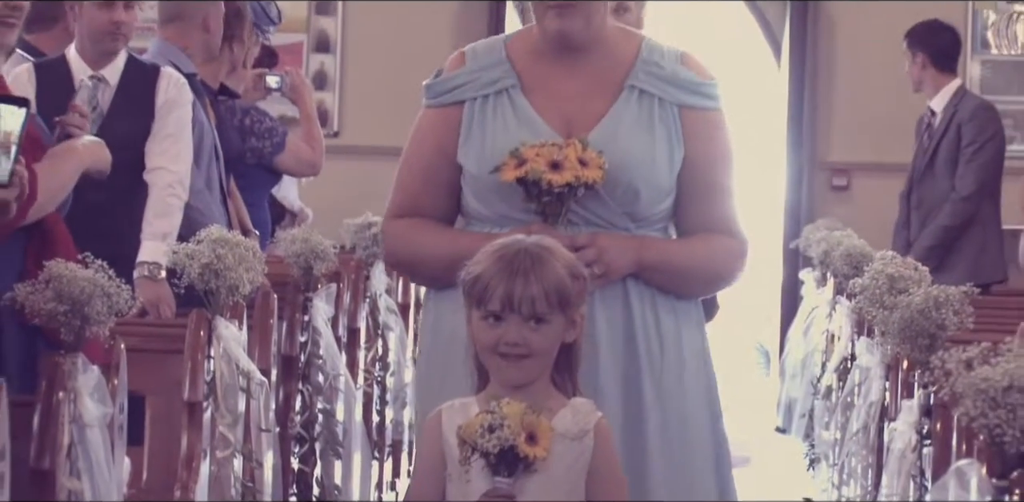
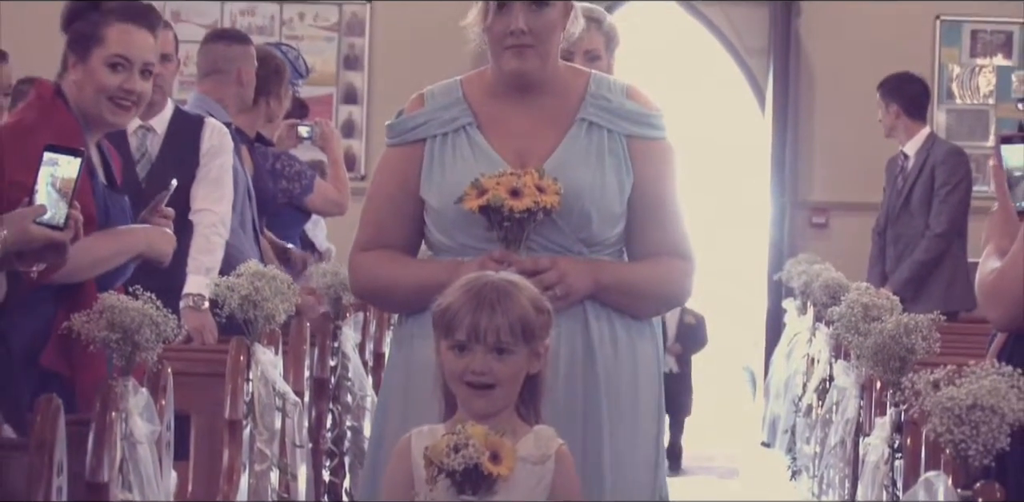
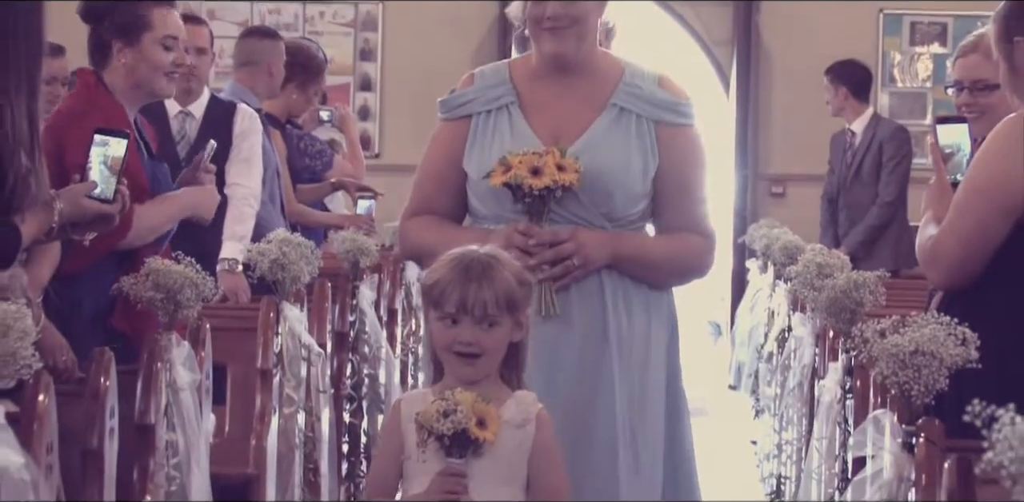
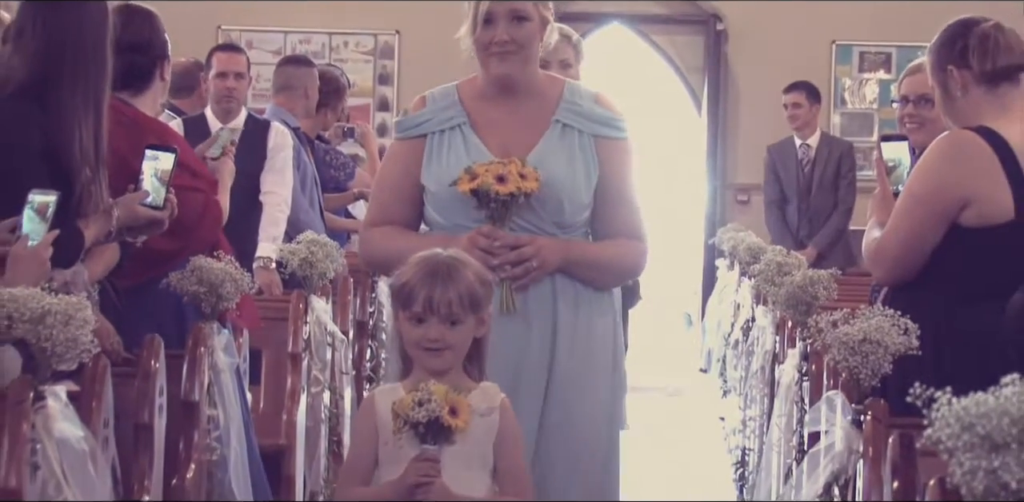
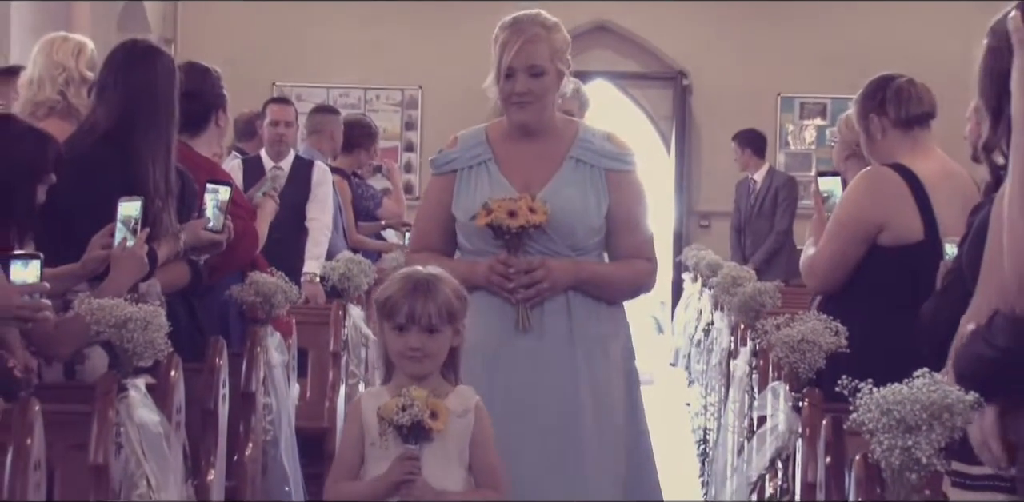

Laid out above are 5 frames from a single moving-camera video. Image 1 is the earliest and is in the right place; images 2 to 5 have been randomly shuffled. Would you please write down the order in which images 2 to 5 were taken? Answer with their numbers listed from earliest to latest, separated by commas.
2, 3, 4, 5
